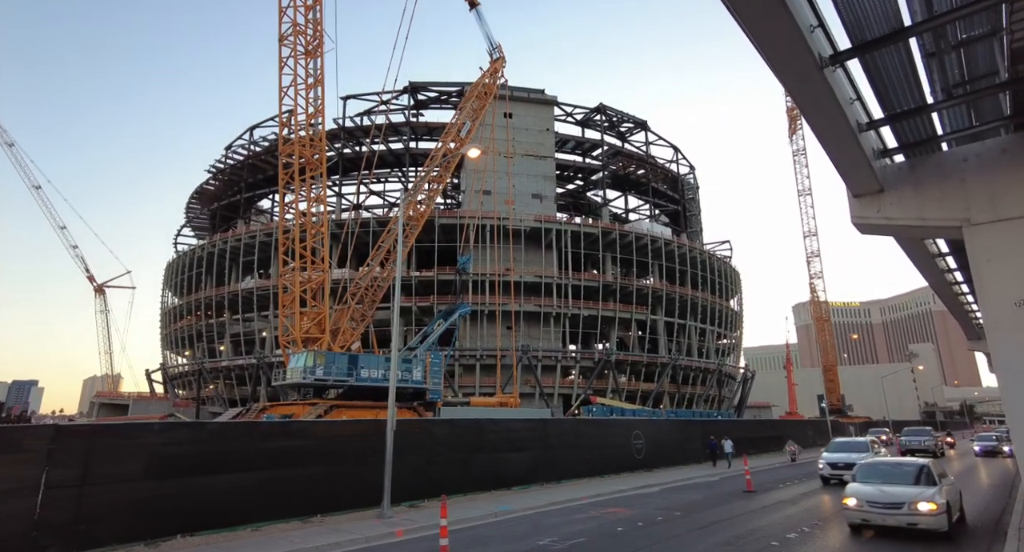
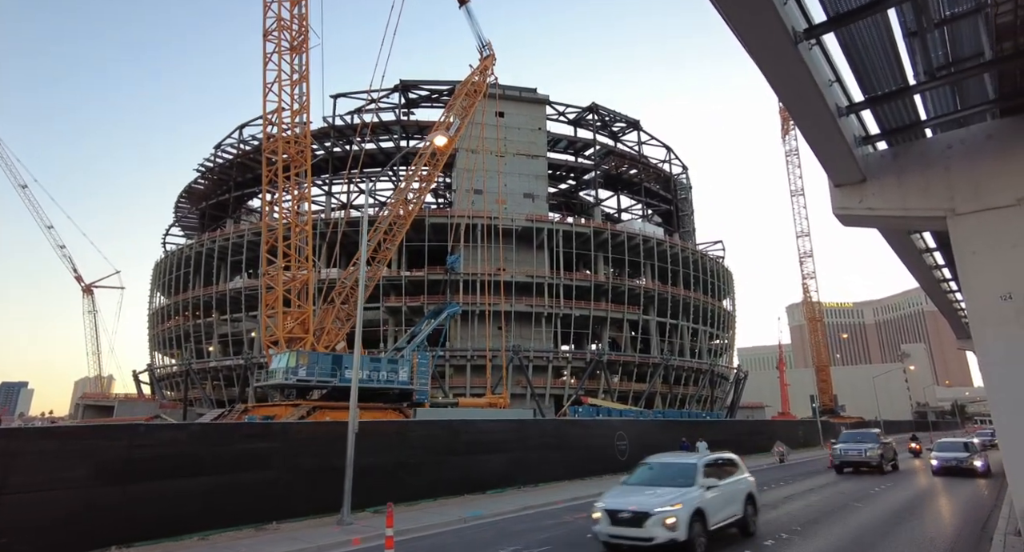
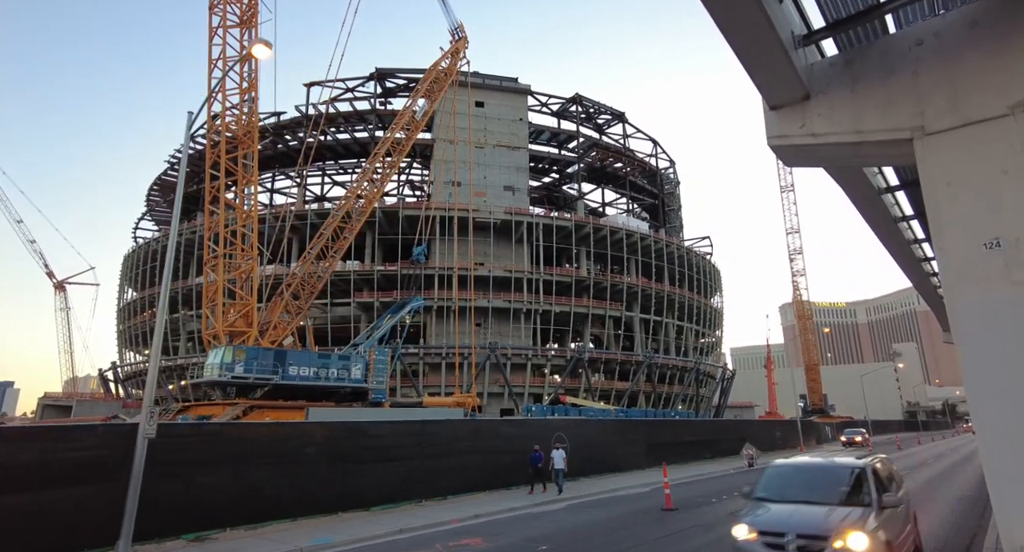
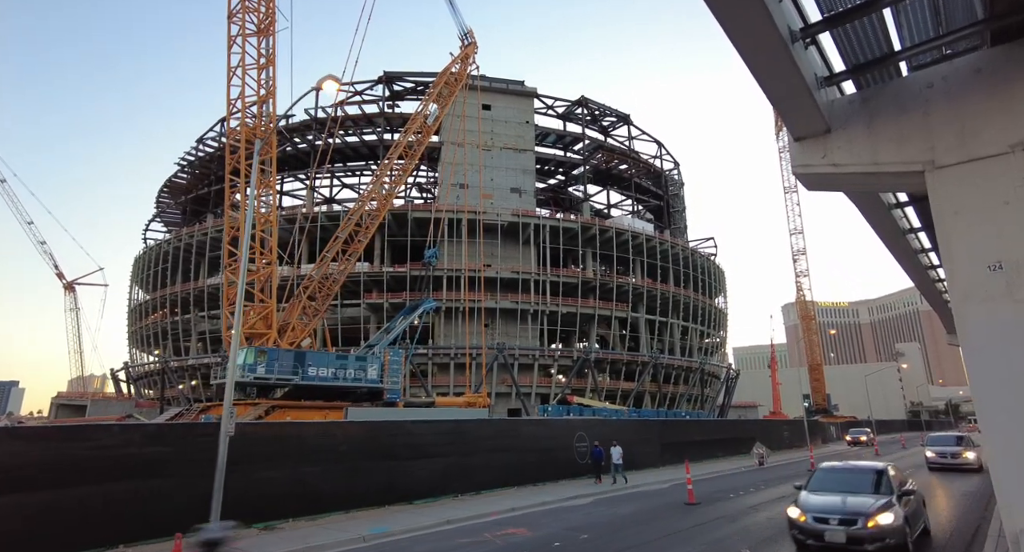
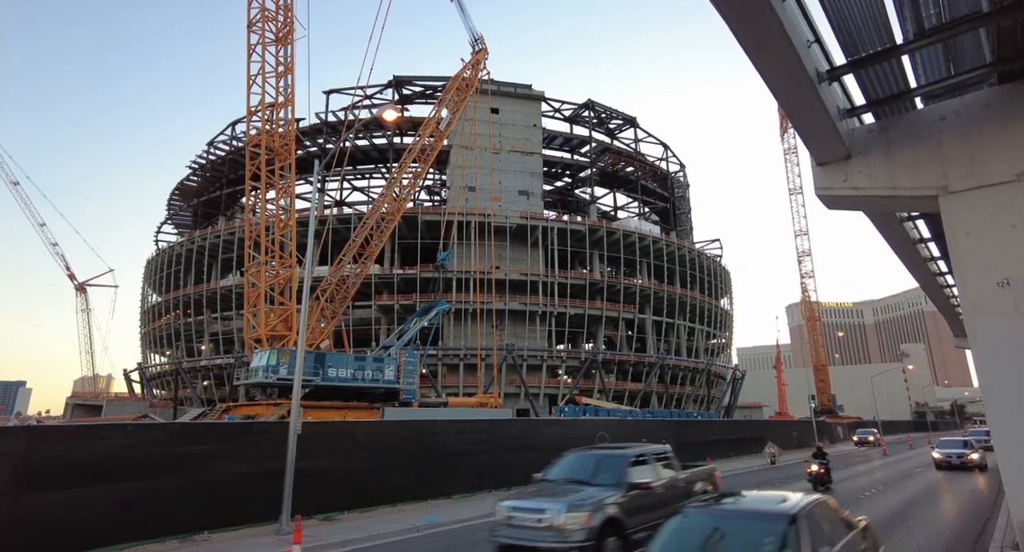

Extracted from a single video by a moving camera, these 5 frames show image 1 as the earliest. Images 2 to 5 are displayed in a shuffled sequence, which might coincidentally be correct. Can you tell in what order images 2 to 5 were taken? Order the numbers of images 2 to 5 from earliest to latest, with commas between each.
2, 5, 4, 3
